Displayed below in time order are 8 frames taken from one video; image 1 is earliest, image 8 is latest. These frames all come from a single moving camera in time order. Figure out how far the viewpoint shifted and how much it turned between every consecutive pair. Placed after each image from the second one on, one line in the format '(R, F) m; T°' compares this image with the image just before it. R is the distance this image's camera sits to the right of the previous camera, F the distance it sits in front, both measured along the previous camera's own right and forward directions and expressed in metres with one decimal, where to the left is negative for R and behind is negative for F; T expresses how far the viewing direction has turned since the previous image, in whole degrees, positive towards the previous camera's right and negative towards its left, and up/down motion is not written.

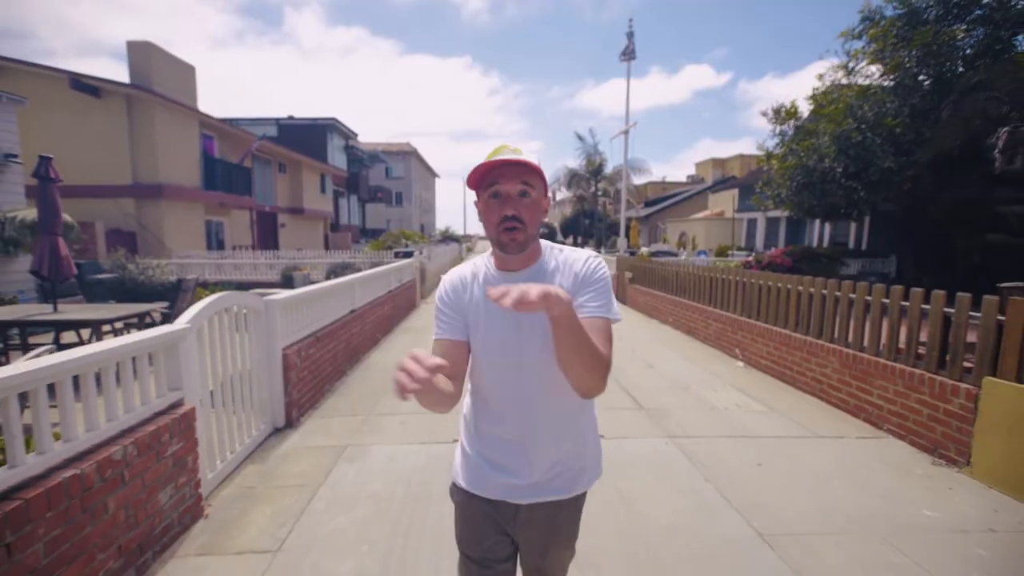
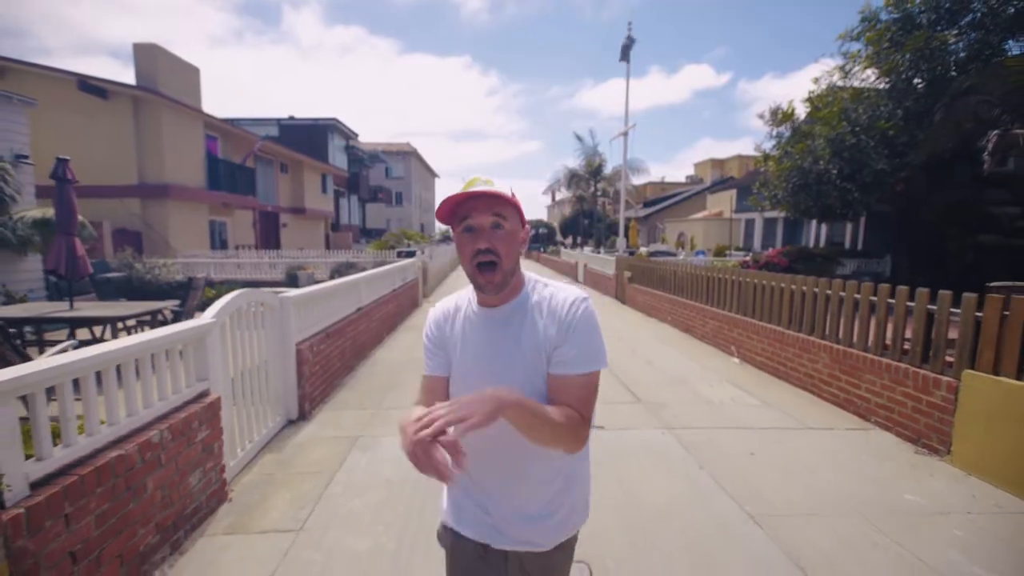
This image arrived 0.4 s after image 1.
(0.0, -0.2) m; 0°
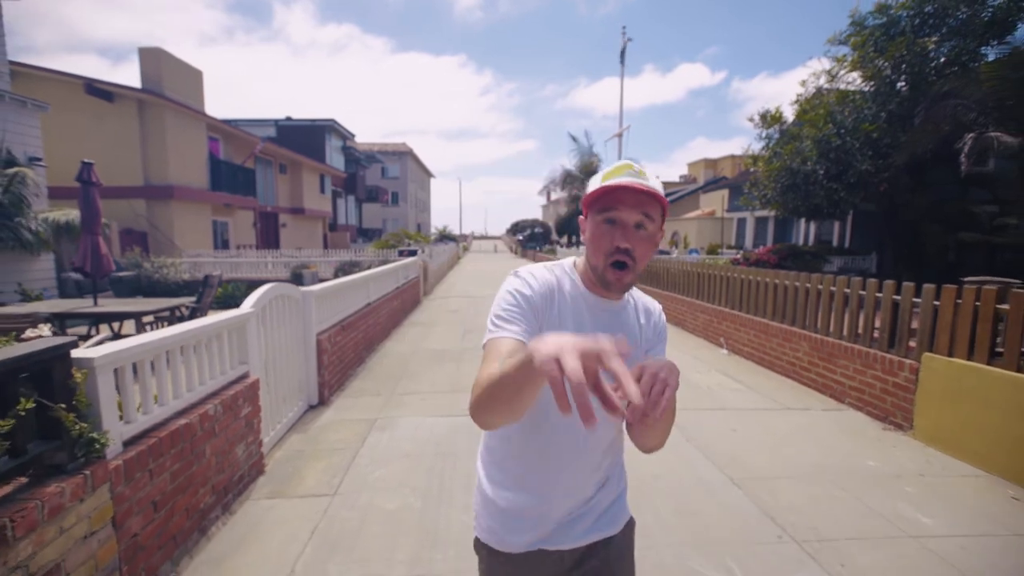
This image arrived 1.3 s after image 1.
(-0.1, -0.4) m; +1°
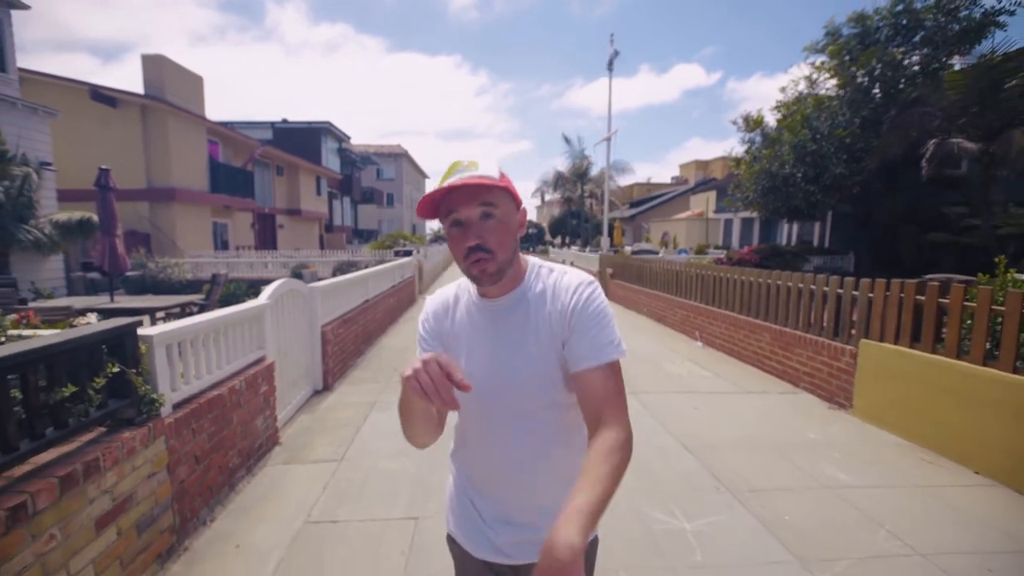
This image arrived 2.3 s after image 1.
(+0.1, -0.5) m; +1°
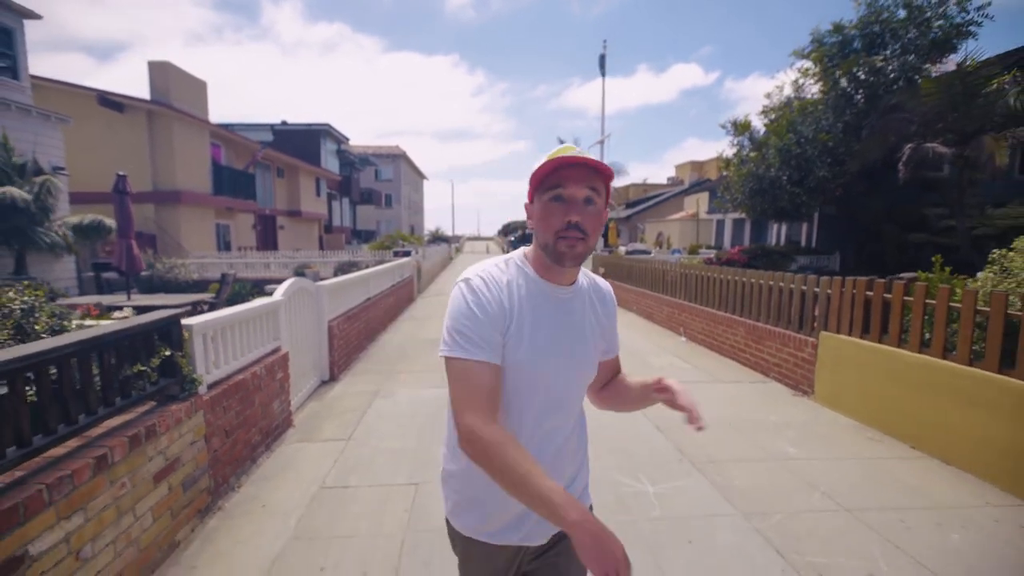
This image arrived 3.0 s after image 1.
(+0.1, -0.5) m; 0°
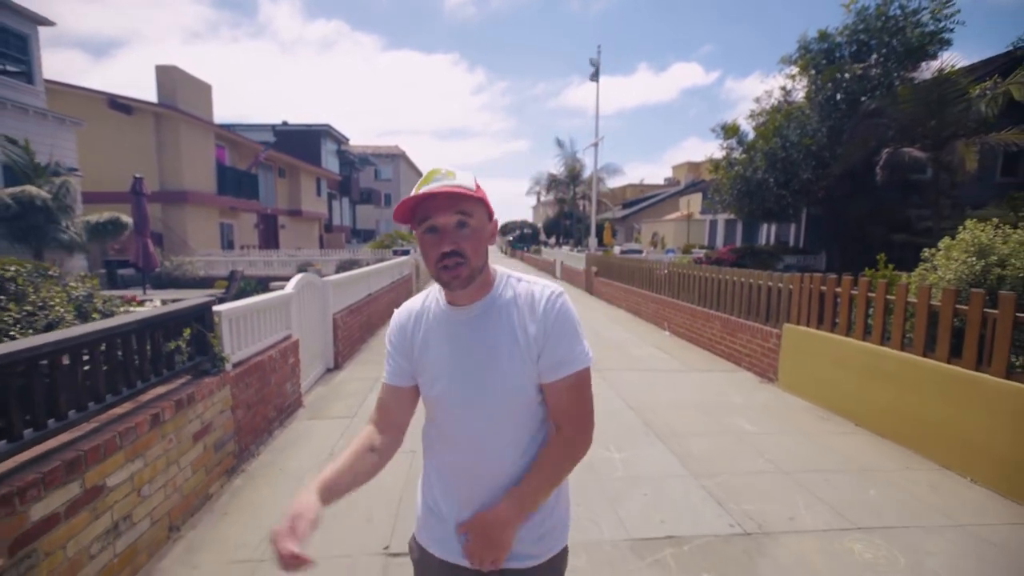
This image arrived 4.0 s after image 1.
(+0.1, -0.5) m; 0°
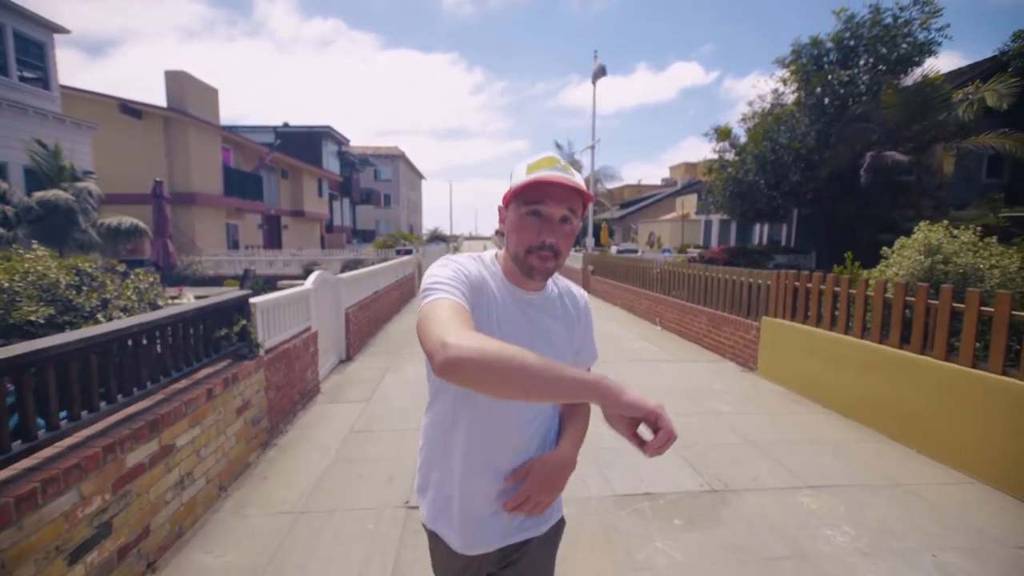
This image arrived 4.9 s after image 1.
(0.0, -0.5) m; 0°
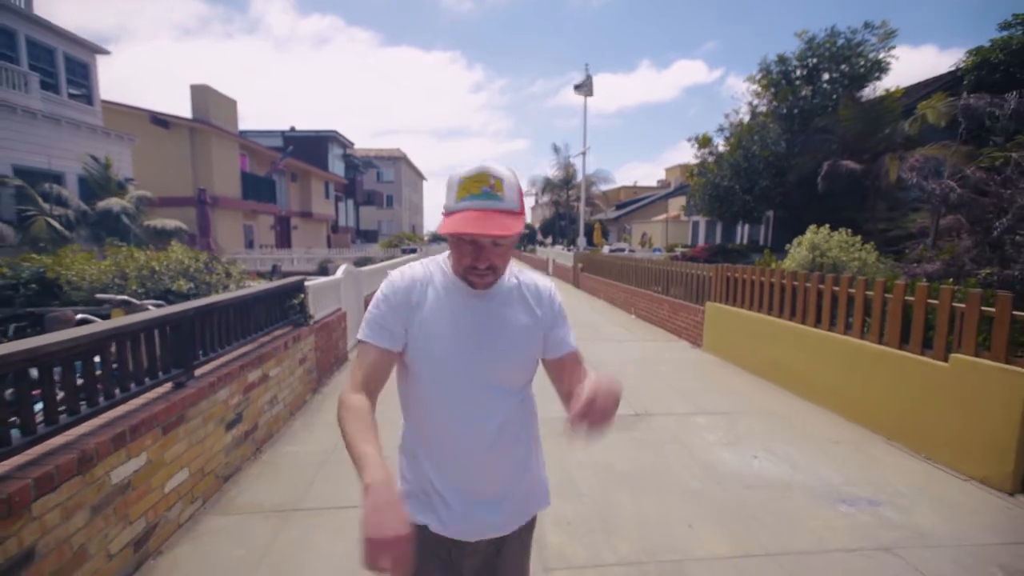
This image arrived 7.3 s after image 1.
(+0.2, -1.4) m; 0°
